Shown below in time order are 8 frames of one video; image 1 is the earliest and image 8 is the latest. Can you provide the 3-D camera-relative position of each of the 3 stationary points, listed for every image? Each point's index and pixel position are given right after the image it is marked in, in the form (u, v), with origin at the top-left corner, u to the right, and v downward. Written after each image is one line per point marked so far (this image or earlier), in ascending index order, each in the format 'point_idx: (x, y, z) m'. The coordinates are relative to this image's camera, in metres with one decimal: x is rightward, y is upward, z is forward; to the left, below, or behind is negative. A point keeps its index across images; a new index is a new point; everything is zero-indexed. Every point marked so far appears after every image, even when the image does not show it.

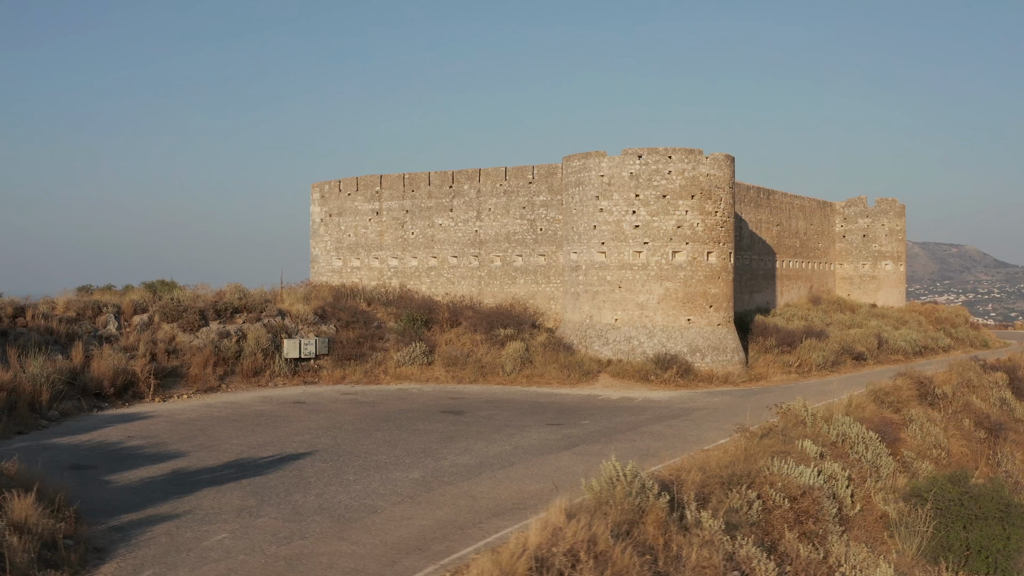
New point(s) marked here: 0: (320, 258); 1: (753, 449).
0: (-3.0, +0.4, +17.9) m
1: (+1.8, -1.2, +9.0) m
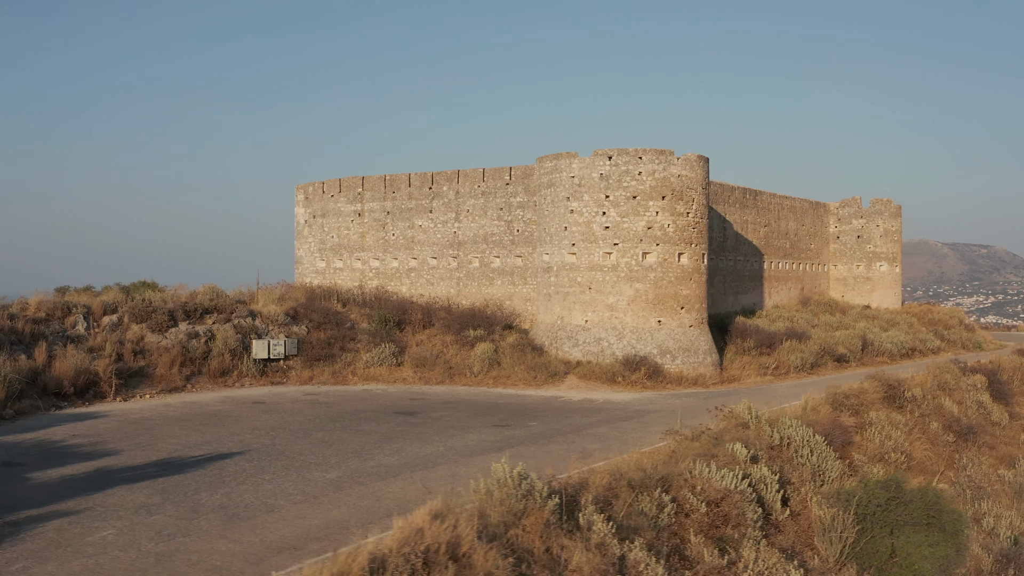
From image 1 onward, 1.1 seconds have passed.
0: (-3.2, +0.4, +18.1) m
1: (+1.2, -1.2, +9.0) m
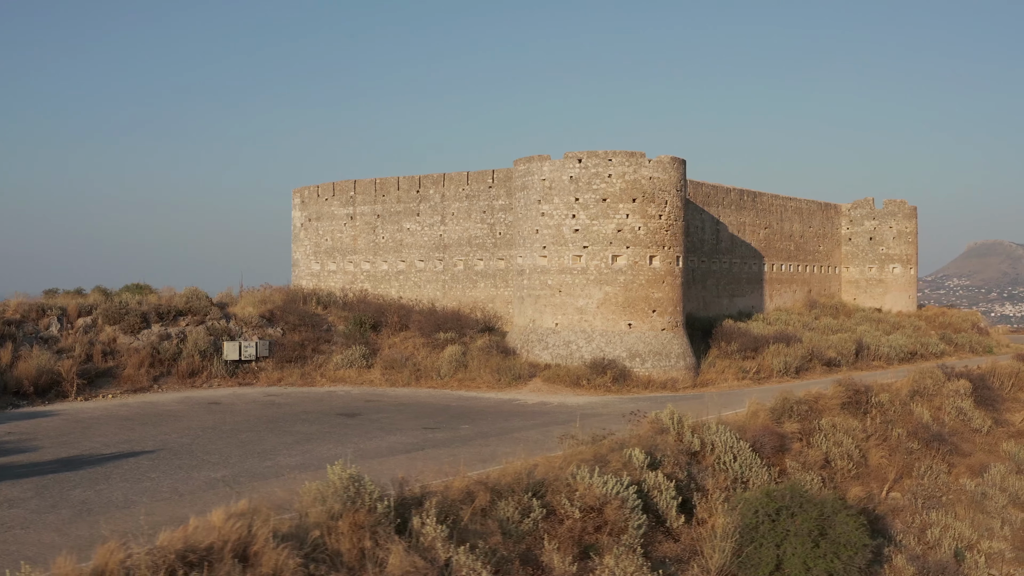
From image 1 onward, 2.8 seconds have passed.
0: (-3.2, +0.4, +18.4) m
1: (+0.4, -1.2, +9.1) m
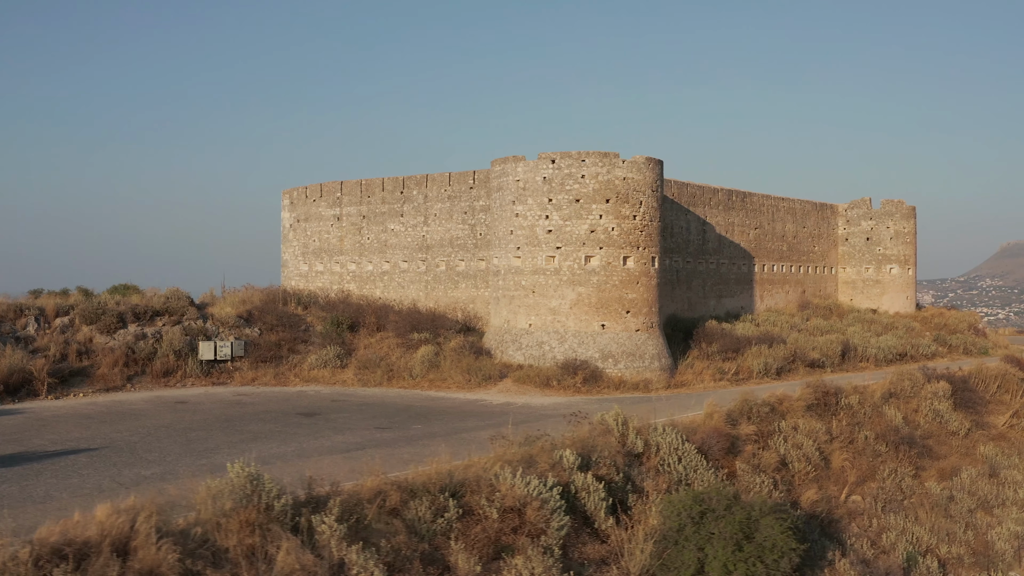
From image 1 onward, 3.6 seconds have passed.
0: (-3.3, +0.4, +18.6) m
1: (-0.1, -1.2, +9.1) m
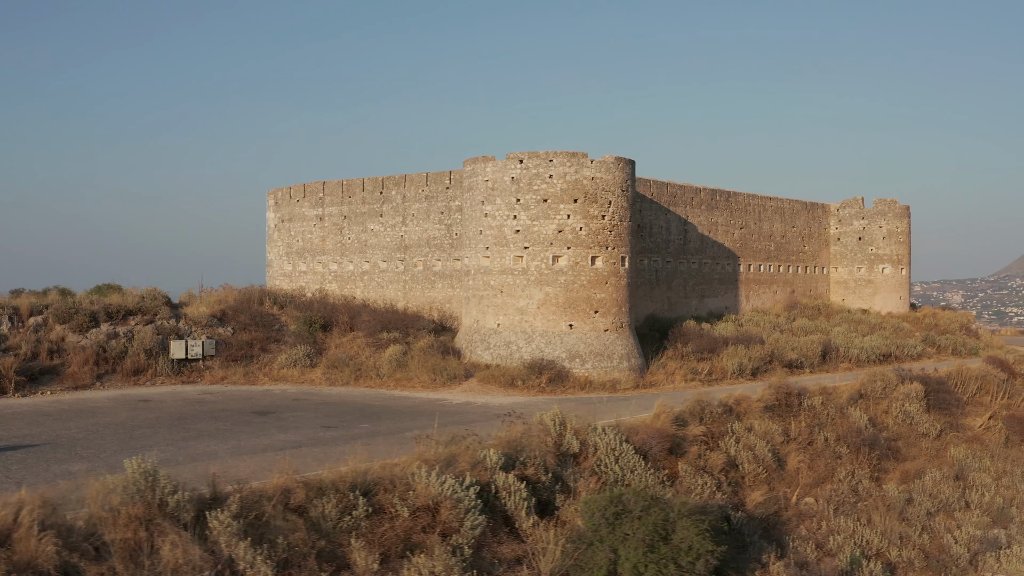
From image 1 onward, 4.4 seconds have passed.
0: (-3.5, +0.4, +18.8) m
1: (-0.7, -1.2, +9.1) m
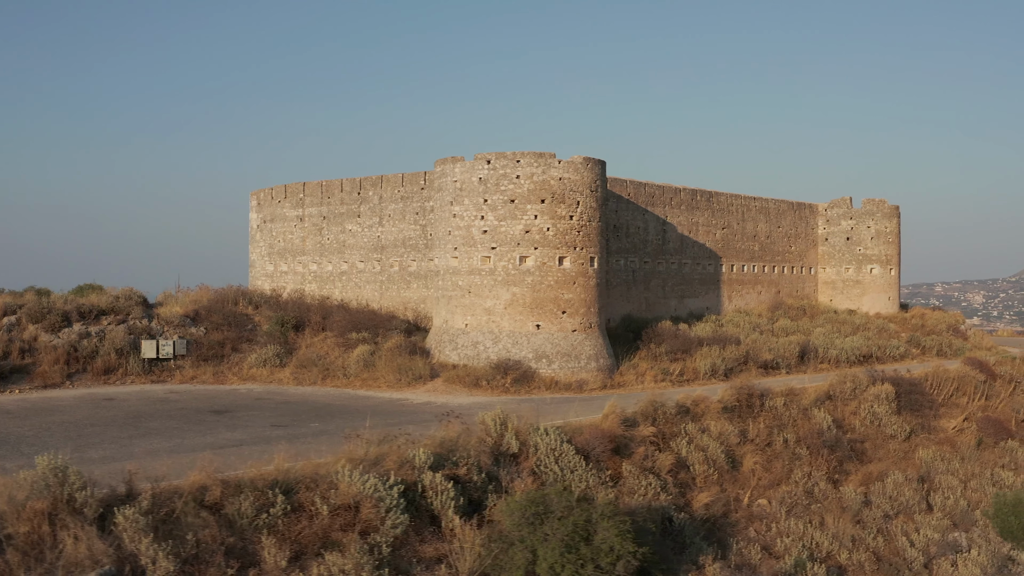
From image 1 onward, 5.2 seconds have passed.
0: (-3.8, +0.4, +18.9) m
1: (-1.2, -1.2, +9.2) m
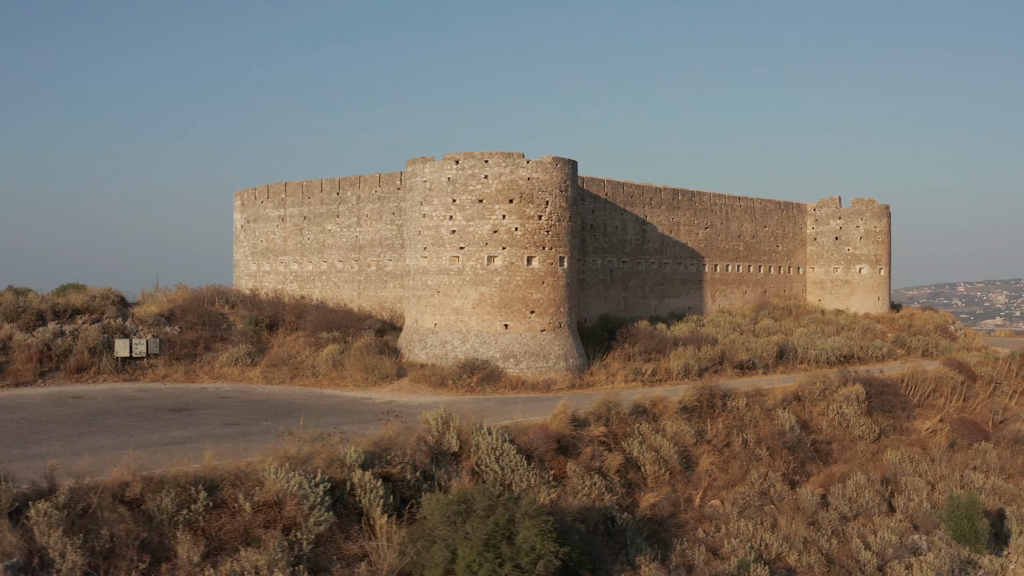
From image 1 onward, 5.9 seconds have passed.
0: (-4.0, +0.4, +19.0) m
1: (-1.7, -1.2, +9.2) m
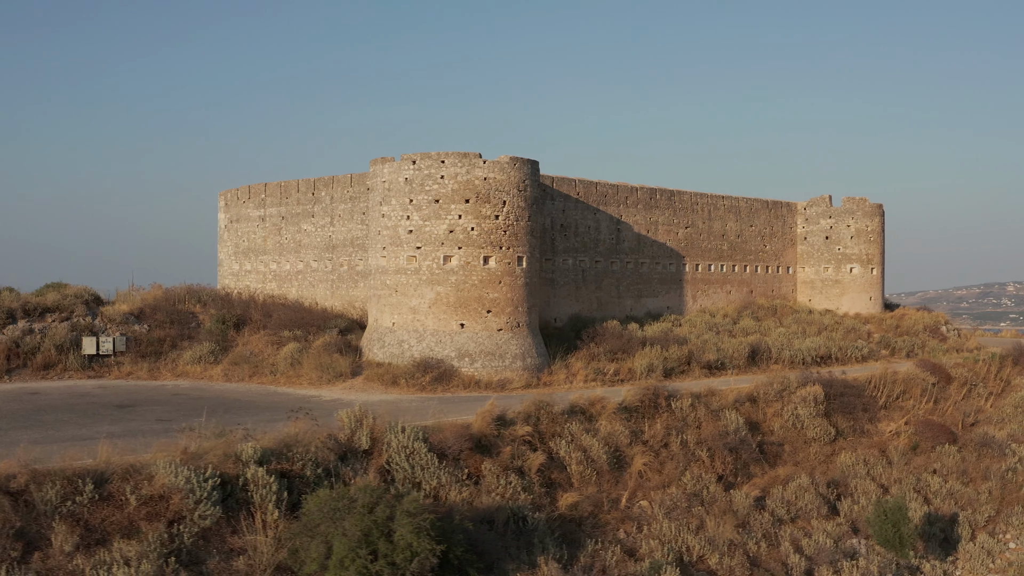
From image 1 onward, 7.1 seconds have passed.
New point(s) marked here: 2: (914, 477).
0: (-4.2, +0.4, +19.2) m
1: (-2.5, -1.2, +9.3) m
2: (+4.2, -2.0, +13.0) m
